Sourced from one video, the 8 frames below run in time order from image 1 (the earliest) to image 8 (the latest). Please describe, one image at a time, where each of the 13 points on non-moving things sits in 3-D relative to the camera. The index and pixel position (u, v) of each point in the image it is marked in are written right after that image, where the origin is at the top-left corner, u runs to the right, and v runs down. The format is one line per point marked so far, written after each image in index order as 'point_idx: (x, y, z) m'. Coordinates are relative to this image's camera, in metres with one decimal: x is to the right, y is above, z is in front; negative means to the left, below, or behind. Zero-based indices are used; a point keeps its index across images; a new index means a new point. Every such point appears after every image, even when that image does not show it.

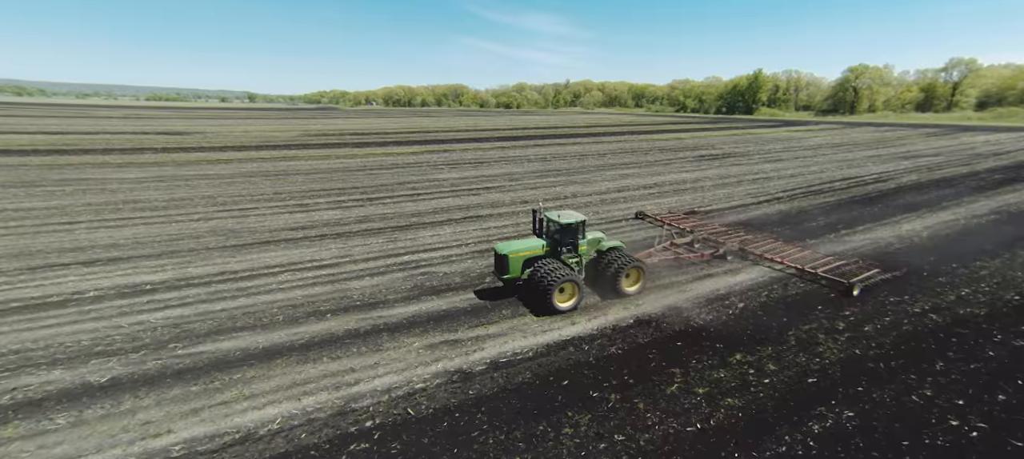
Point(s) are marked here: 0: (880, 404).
0: (+3.6, -1.6, +3.9) m
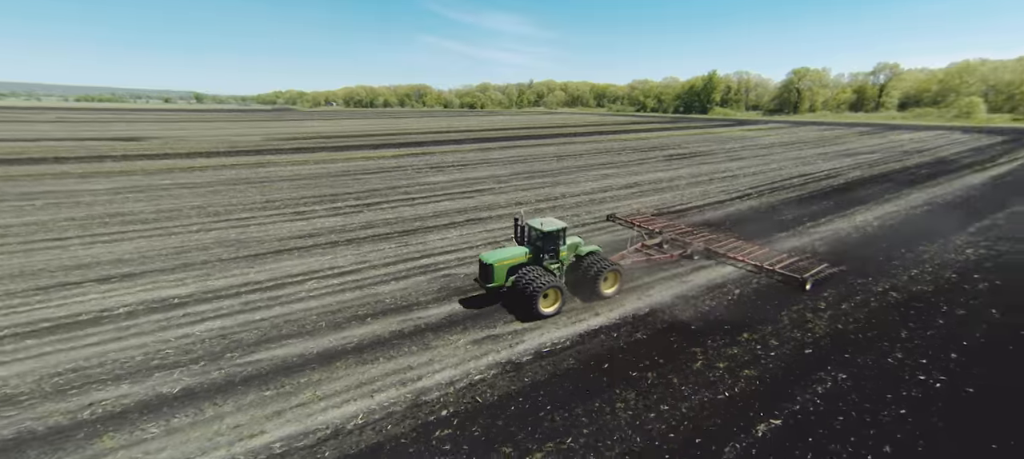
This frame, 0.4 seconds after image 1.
0: (+4.2, -1.6, +4.9) m
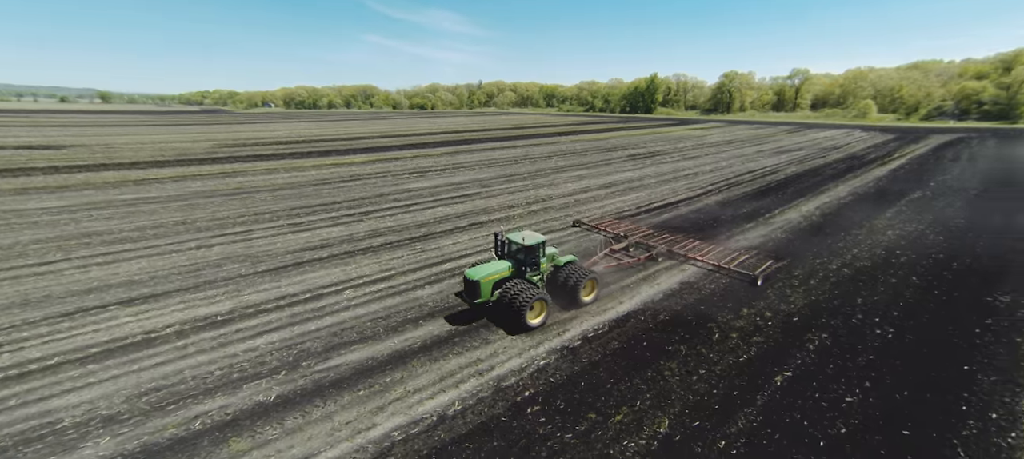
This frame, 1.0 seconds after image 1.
0: (+5.0, -1.5, +6.3) m
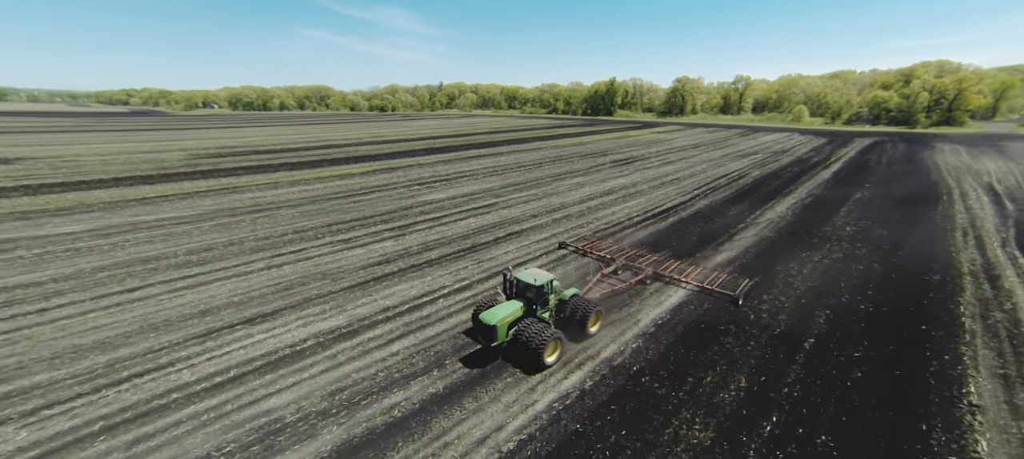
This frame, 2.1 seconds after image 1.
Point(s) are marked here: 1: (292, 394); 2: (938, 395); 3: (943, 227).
0: (+6.7, -1.6, +8.5) m
1: (-3.4, -2.5, +6.3) m
2: (+6.3, -2.4, +6.1) m
3: (+13.3, 0.0, +12.7) m
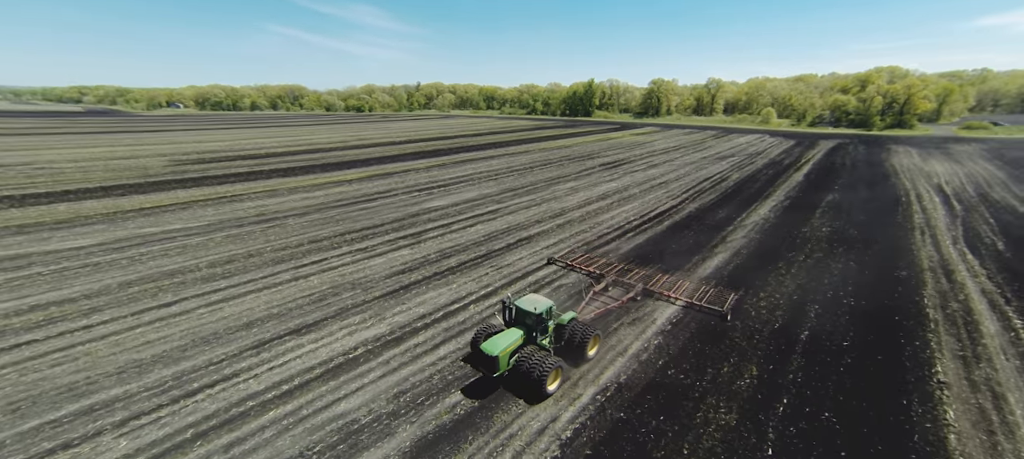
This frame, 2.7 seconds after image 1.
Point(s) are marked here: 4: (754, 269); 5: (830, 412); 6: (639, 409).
0: (+7.3, -1.7, +9.7) m
1: (-2.6, -2.8, +6.9) m
2: (+7.1, -2.6, +7.3) m
3: (+13.7, +0.1, +14.3) m
4: (+6.7, -1.1, +11.4) m
5: (+5.0, -2.9, +6.5) m
6: (+2.1, -2.9, +6.7) m
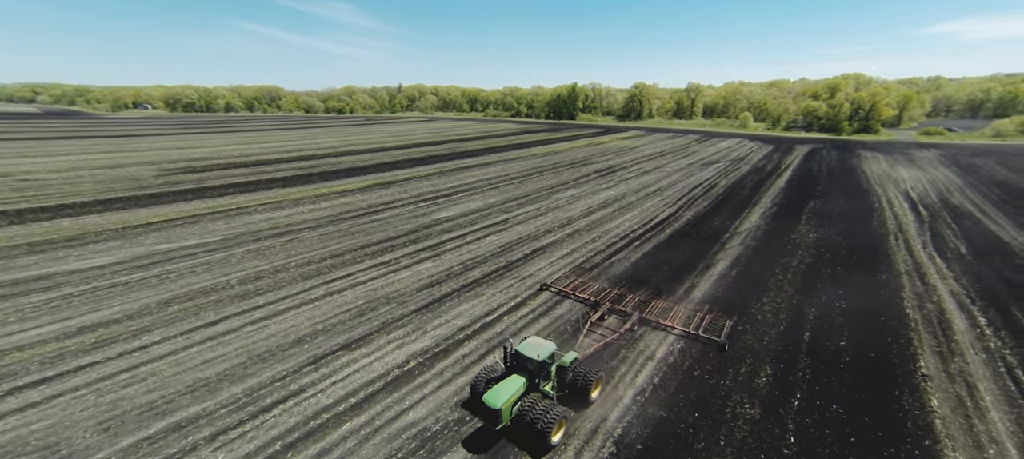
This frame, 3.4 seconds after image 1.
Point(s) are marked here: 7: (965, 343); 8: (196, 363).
0: (+8.1, -2.0, +10.9) m
1: (-1.6, -3.3, +7.6) m
2: (+8.0, -2.9, +8.5) m
3: (+14.1, -0.1, +15.8) m
4: (+7.4, -1.4, +12.5) m
5: (+6.0, -3.2, +7.6) m
6: (+3.0, -3.3, +7.6) m
7: (+10.2, -2.5, +9.2) m
8: (-6.6, -2.8, +8.6) m
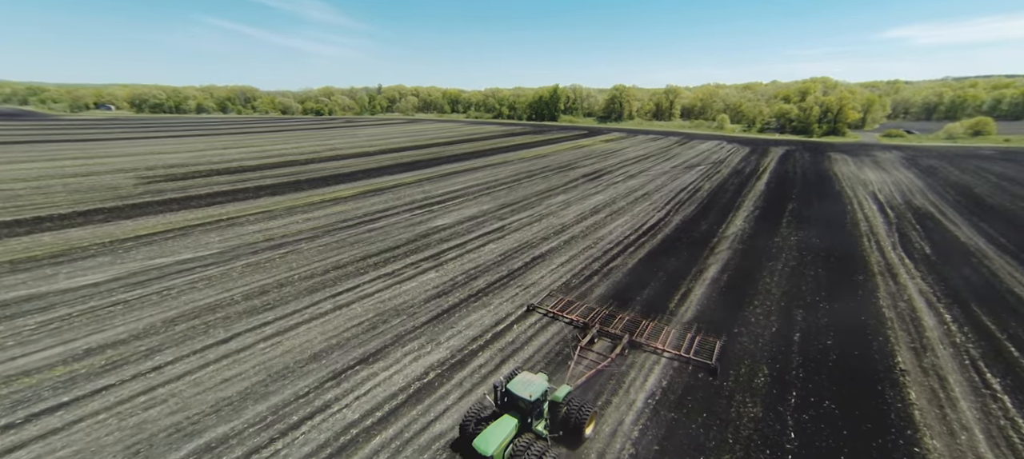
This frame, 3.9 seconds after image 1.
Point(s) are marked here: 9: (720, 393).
0: (+8.3, -2.1, +11.7) m
1: (-1.2, -3.6, +7.9) m
2: (+8.4, -3.1, +9.3) m
3: (+14.1, -0.2, +16.9) m
4: (+7.5, -1.6, +13.3) m
5: (+6.4, -3.4, +8.3) m
6: (+3.4, -3.6, +8.1) m
7: (+10.5, -2.7, +10.1) m
8: (-6.3, -3.2, +8.7) m
9: (+4.3, -3.4, +8.5) m
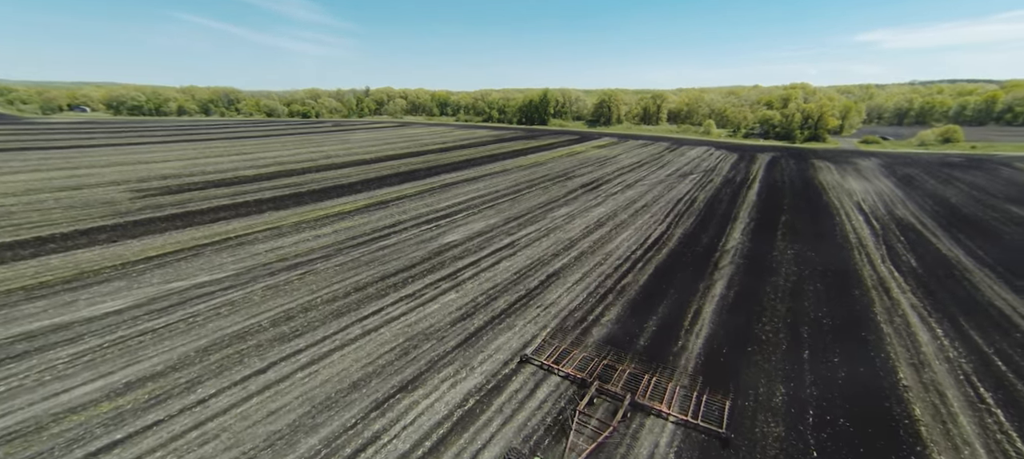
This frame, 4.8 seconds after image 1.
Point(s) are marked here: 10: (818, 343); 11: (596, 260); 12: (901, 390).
0: (+9.0, -2.8, +12.5) m
1: (-0.3, -4.4, +8.4) m
2: (+9.2, -3.7, +10.1) m
3: (+14.5, -0.7, +17.9) m
4: (+8.1, -2.3, +14.1) m
5: (+7.2, -4.1, +9.0) m
6: (+4.3, -4.3, +8.8) m
7: (+11.2, -3.3, +11.0) m
8: (-5.4, -4.0, +9.0) m
9: (+5.1, -4.1, +9.2) m
10: (+8.6, -3.2, +11.5) m
11: (+3.5, -1.2, +17.0) m
12: (+9.2, -3.8, +9.8) m
